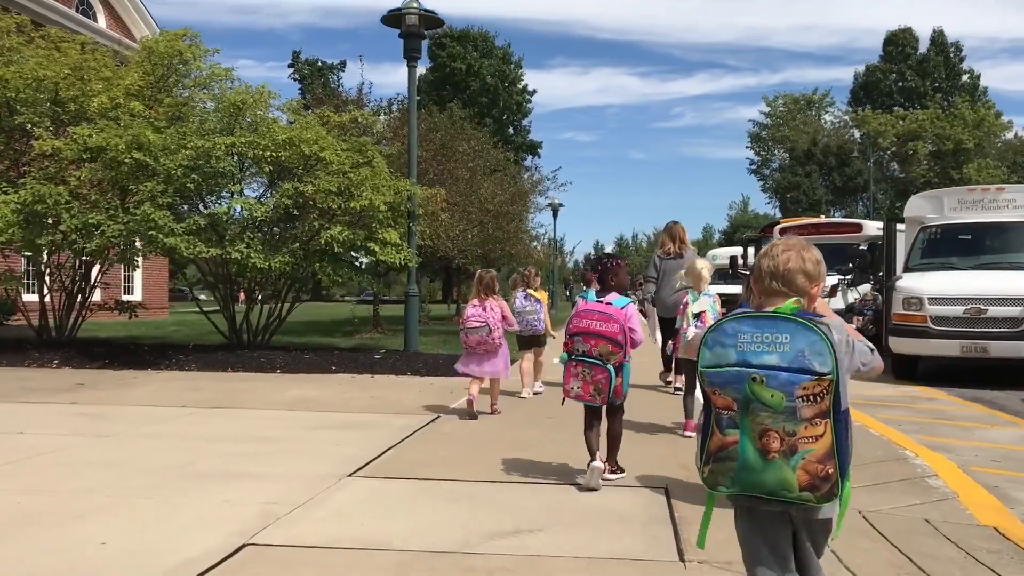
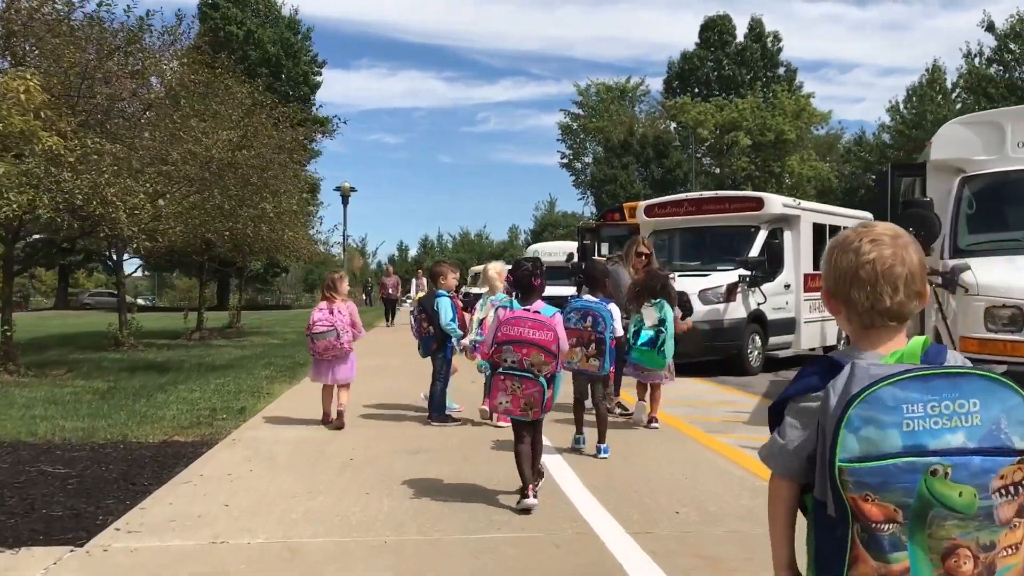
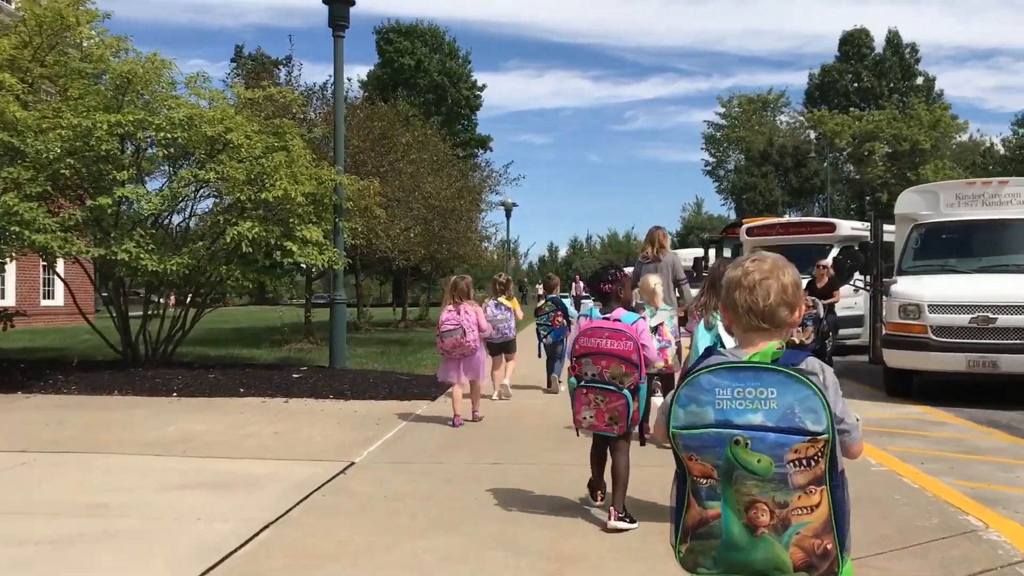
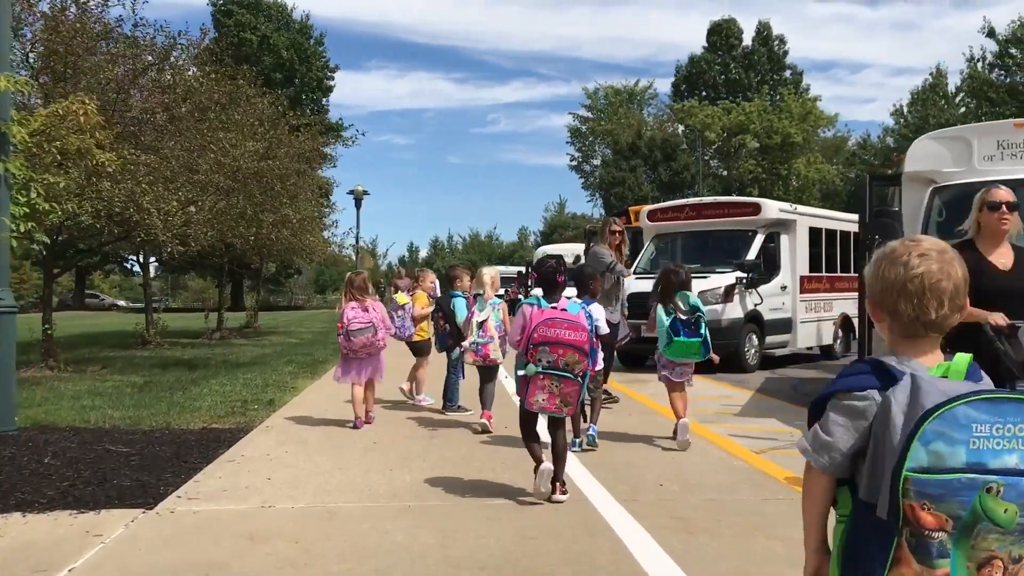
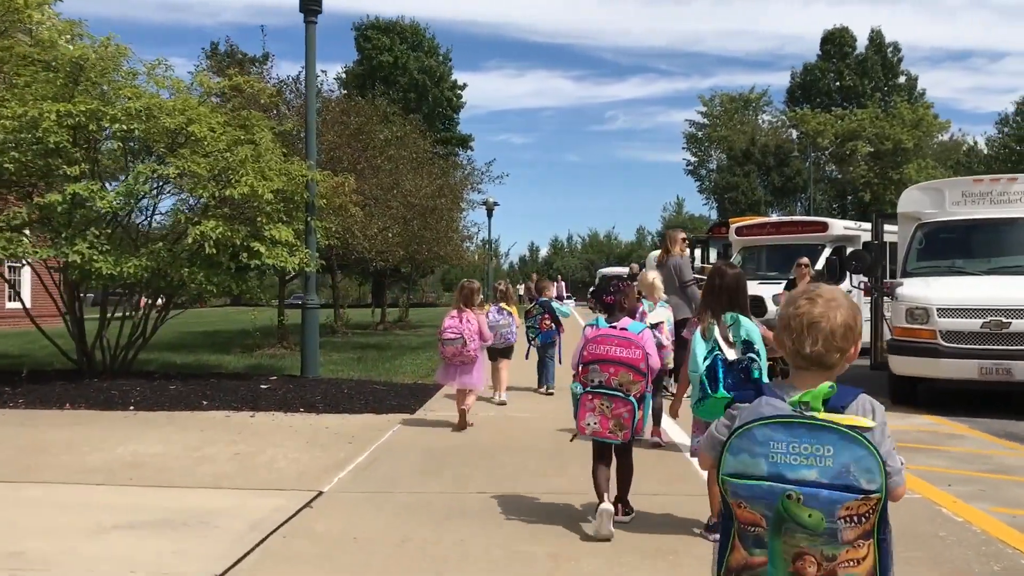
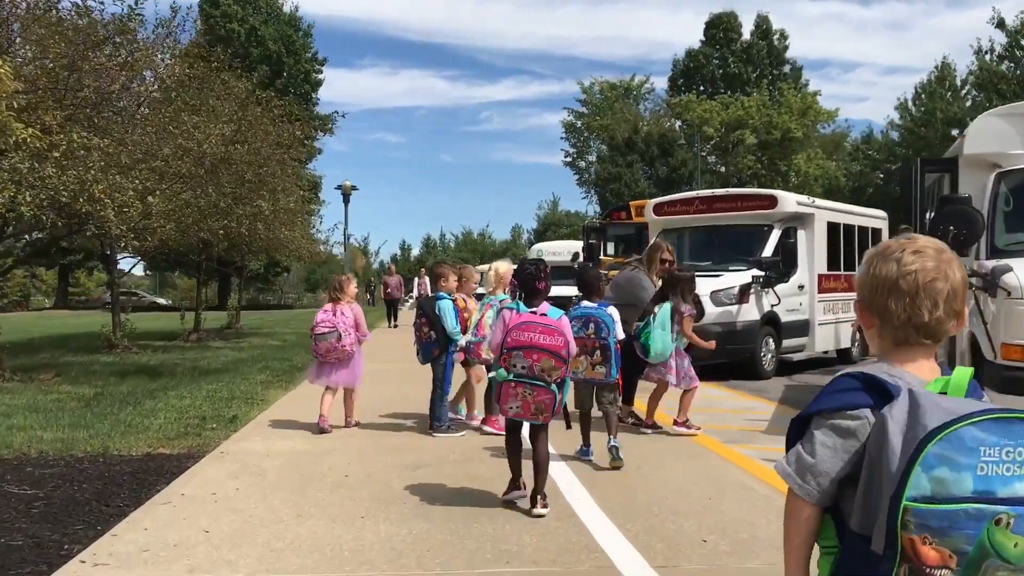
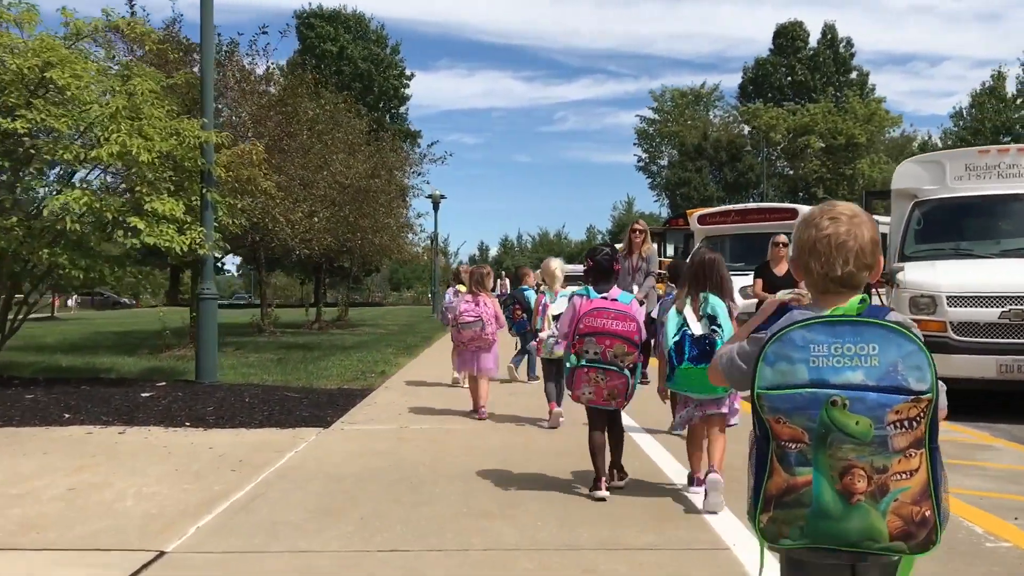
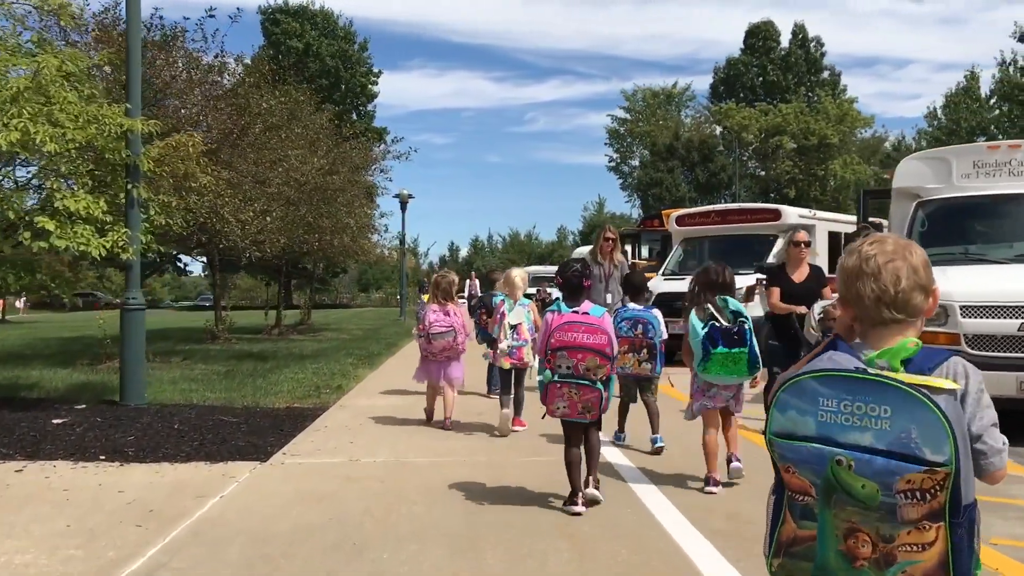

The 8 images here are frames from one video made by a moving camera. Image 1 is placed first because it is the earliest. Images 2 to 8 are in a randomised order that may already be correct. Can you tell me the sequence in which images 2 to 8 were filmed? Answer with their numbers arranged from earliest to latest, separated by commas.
3, 5, 7, 8, 4, 2, 6
